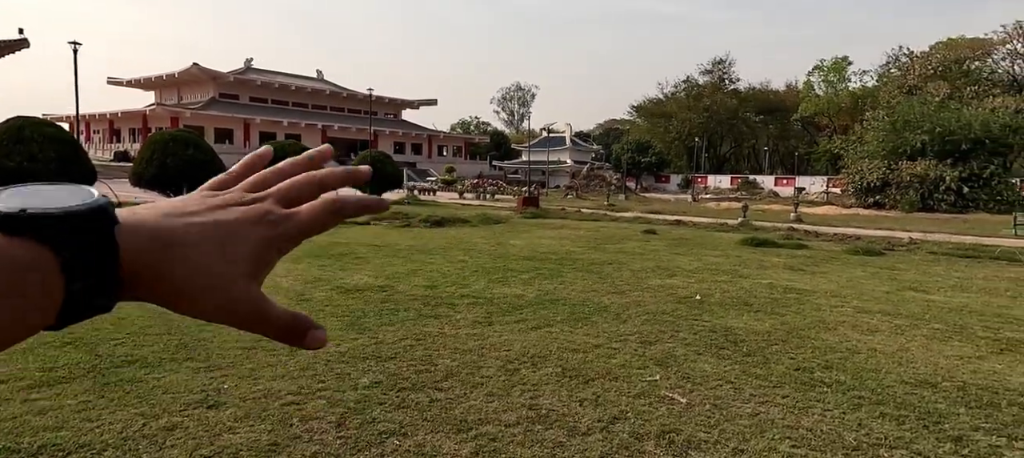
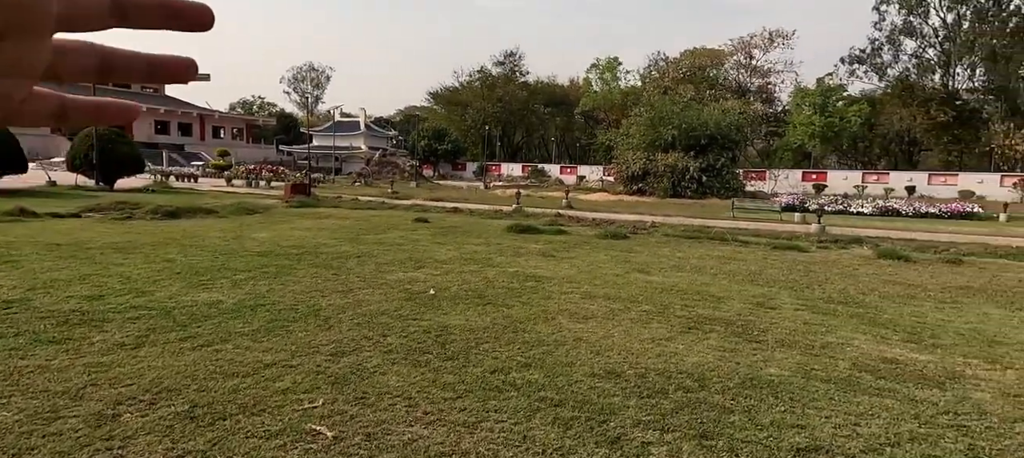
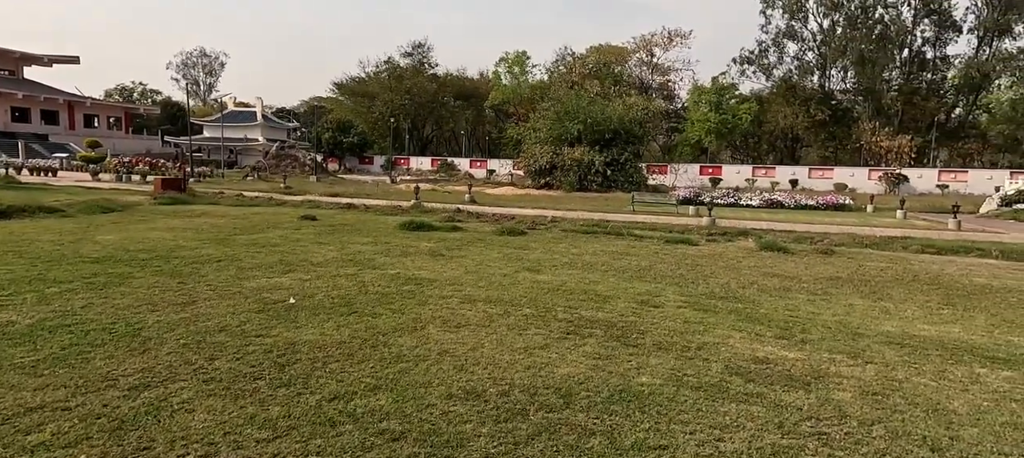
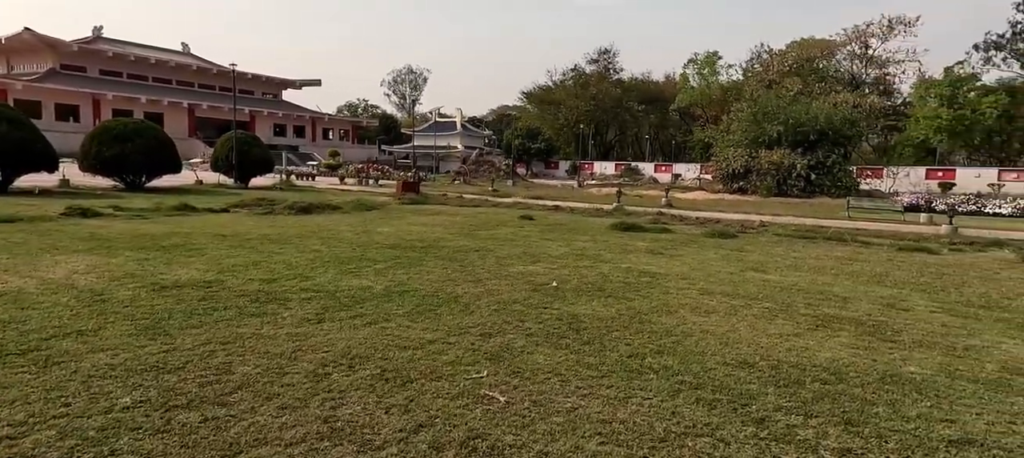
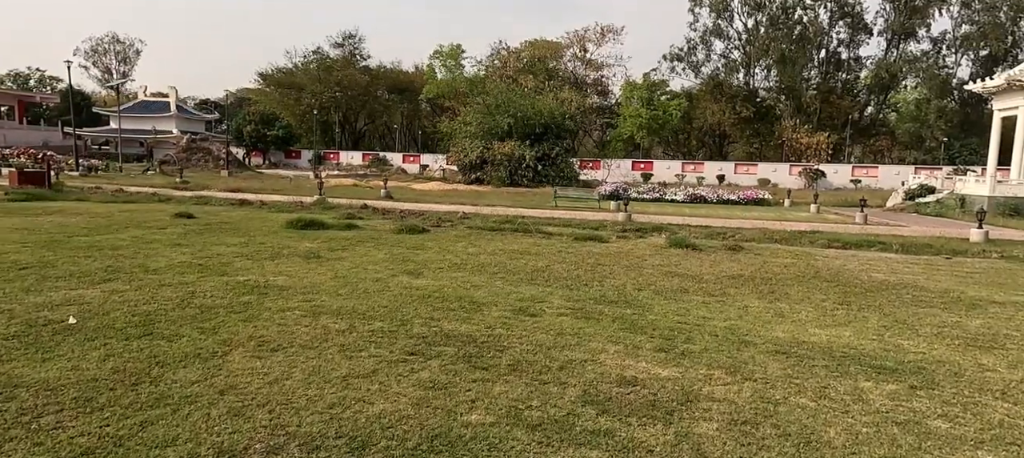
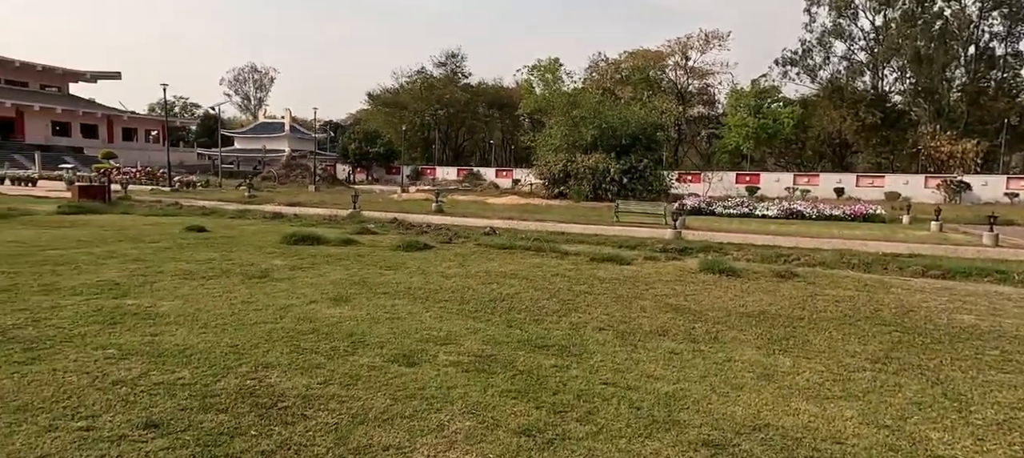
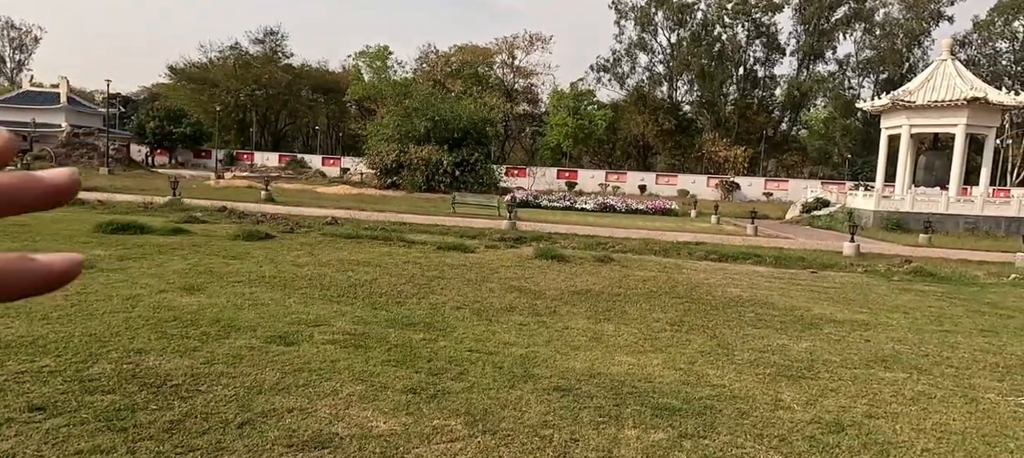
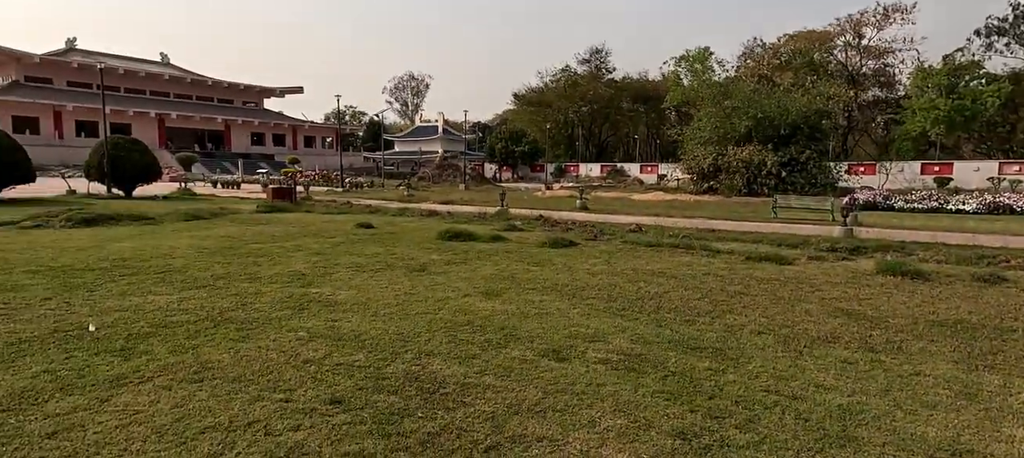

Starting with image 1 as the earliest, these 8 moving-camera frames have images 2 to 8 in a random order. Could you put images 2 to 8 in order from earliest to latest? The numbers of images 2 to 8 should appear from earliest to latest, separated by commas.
4, 2, 3, 5, 7, 6, 8
